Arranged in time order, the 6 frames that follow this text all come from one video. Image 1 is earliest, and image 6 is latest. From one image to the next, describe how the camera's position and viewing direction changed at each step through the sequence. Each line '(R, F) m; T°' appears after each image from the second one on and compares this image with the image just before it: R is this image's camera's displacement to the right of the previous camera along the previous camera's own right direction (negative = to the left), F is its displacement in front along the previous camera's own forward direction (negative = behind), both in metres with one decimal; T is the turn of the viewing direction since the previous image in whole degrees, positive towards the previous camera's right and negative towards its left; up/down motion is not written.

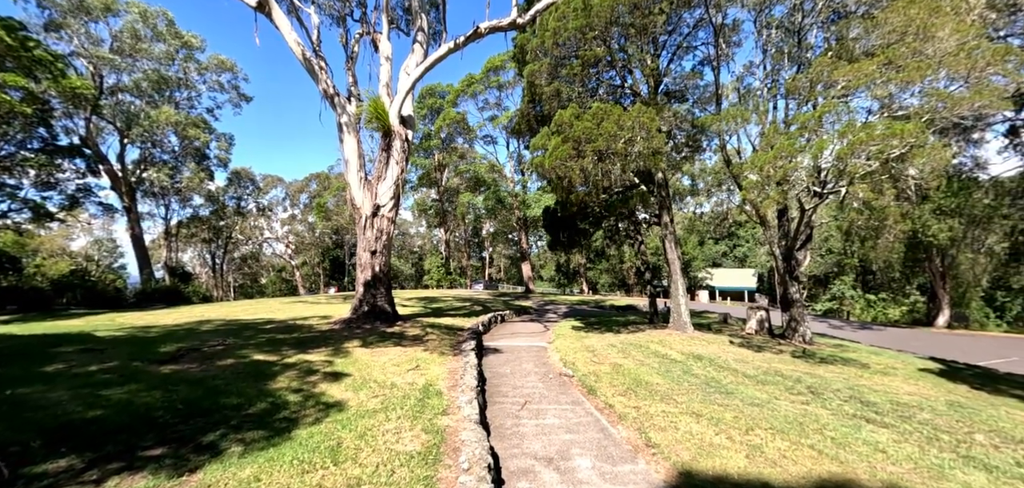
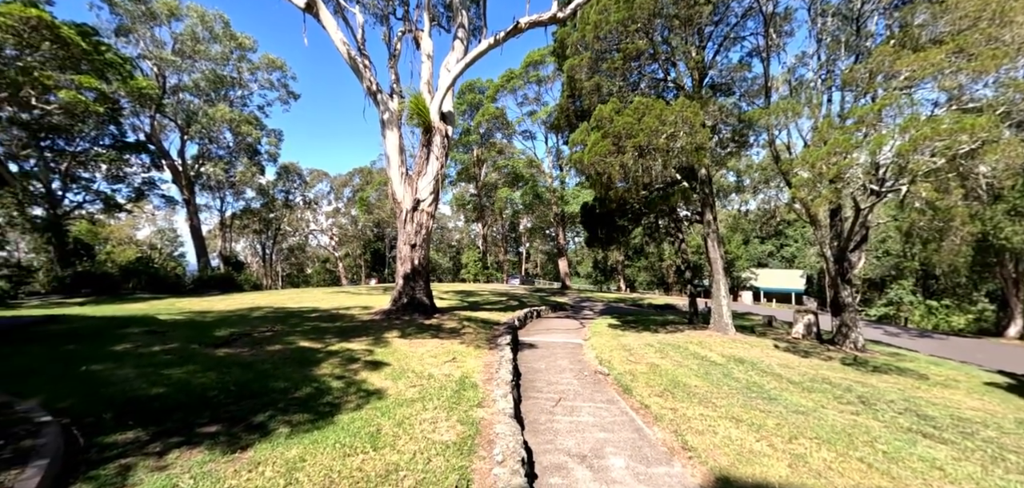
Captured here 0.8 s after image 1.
(0.0, 0.0) m; -5°
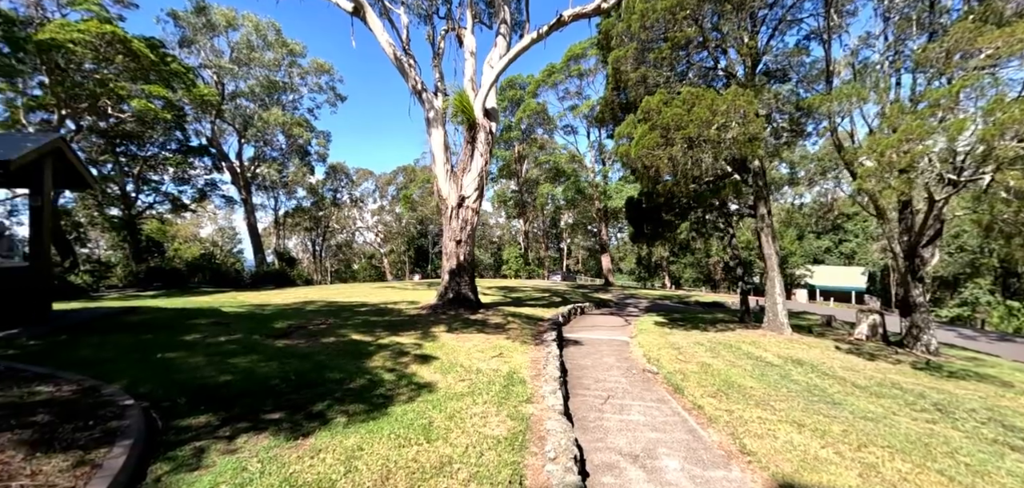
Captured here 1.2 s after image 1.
(-0.1, 0.0) m; -5°
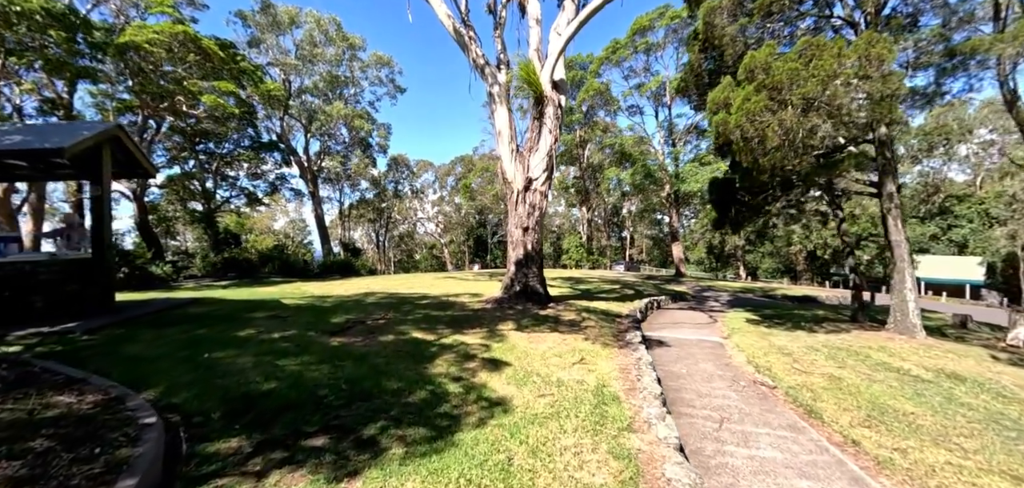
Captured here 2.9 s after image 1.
(-0.3, +0.9) m; -7°
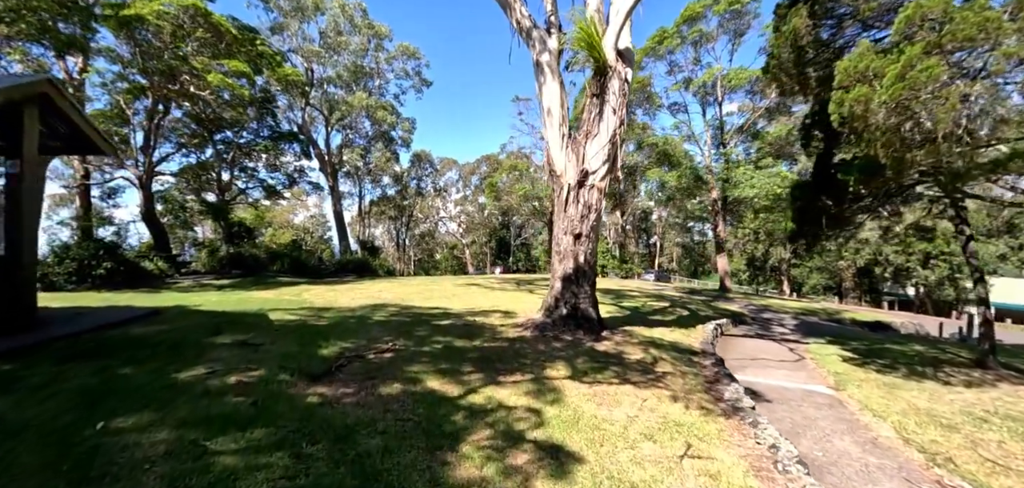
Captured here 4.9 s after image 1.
(-0.4, +1.8) m; -3°
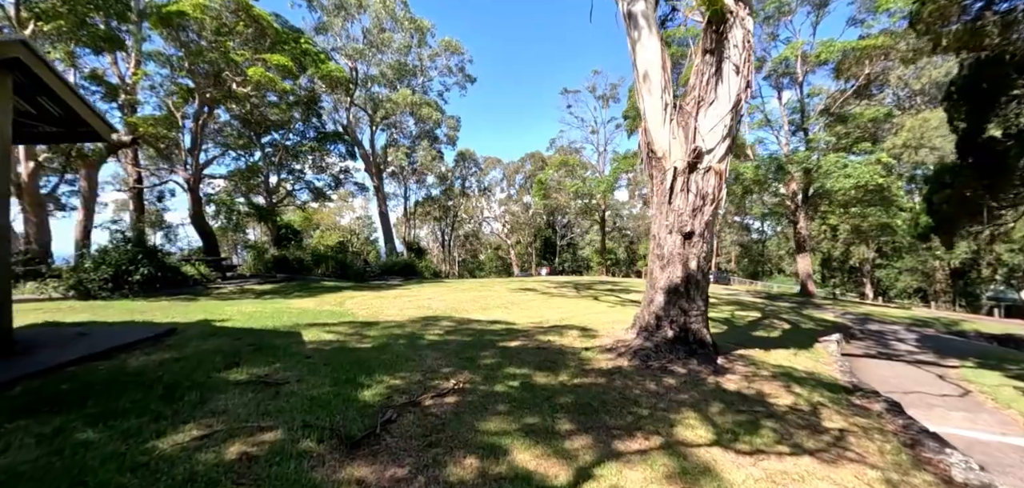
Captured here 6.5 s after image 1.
(-0.5, +1.3) m; -5°
